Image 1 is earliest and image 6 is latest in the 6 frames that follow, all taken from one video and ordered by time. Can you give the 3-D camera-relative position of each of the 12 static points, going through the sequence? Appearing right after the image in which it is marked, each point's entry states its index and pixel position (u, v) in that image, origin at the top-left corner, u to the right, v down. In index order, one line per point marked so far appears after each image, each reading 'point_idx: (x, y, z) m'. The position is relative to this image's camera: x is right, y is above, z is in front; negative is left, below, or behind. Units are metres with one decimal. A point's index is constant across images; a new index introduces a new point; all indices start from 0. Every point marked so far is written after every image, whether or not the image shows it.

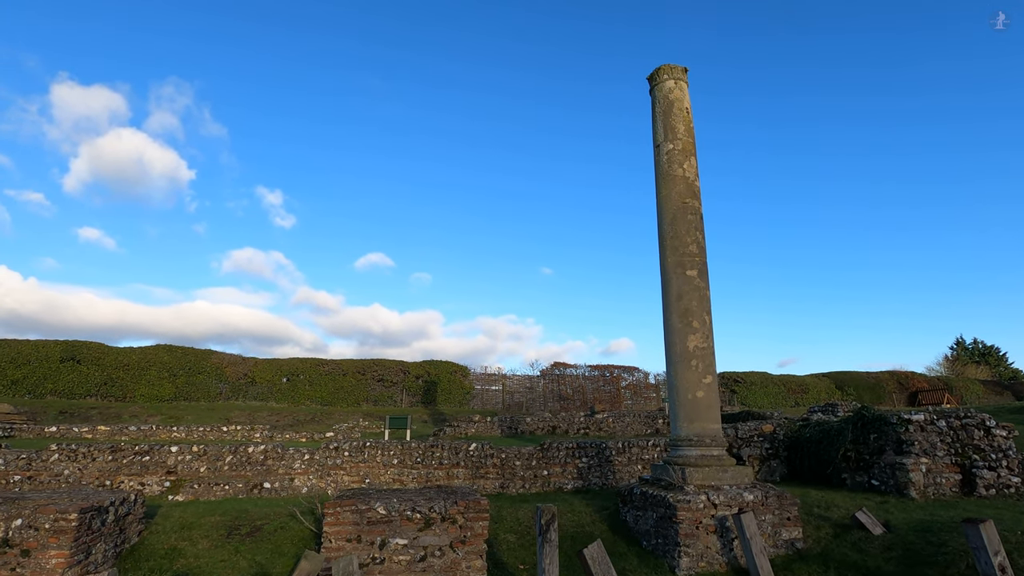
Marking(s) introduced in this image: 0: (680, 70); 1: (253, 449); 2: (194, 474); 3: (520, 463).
0: (+3.3, +4.3, +10.6) m
1: (-5.2, -3.2, +10.8) m
2: (-6.1, -3.6, +10.3) m
3: (+0.2, -3.8, +11.6) m
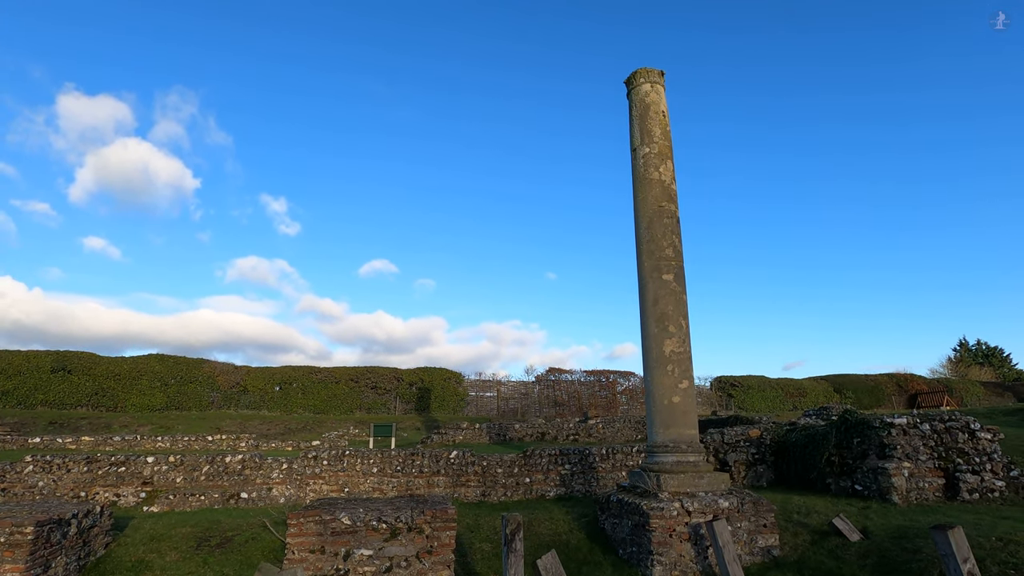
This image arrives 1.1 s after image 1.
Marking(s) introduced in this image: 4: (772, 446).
0: (+2.8, +4.2, +10.6) m
1: (-5.6, -3.4, +10.8) m
2: (-6.5, -3.7, +10.3) m
3: (-0.2, -3.9, +11.5) m
4: (+6.1, -3.7, +12.7) m
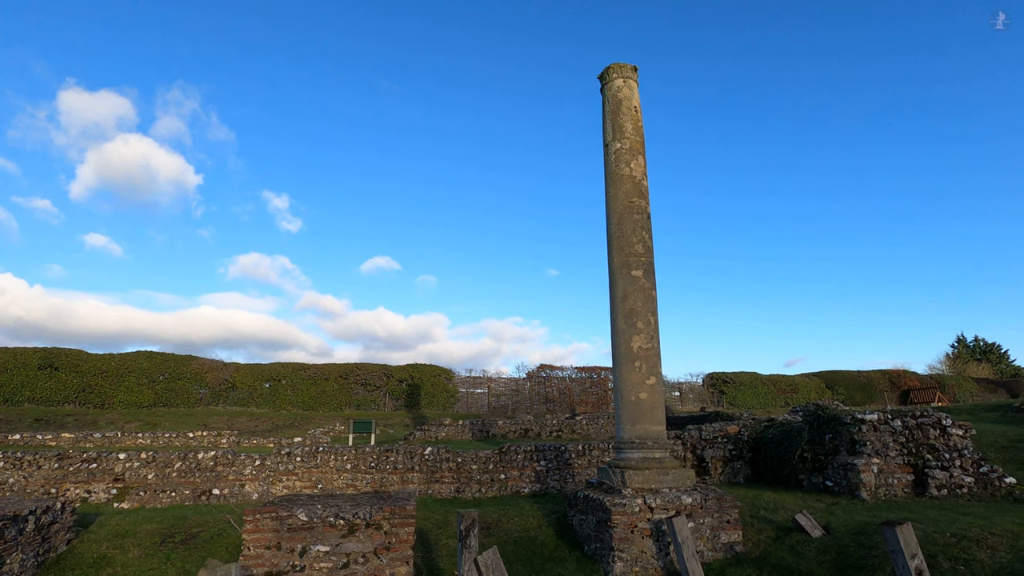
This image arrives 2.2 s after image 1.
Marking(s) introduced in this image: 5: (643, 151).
0: (+2.3, +4.3, +10.5) m
1: (-6.2, -3.3, +10.8) m
2: (-7.1, -3.7, +10.3) m
3: (-0.7, -3.8, +11.5) m
4: (+5.6, -3.6, +12.7) m
5: (+2.5, +2.6, +10.1) m
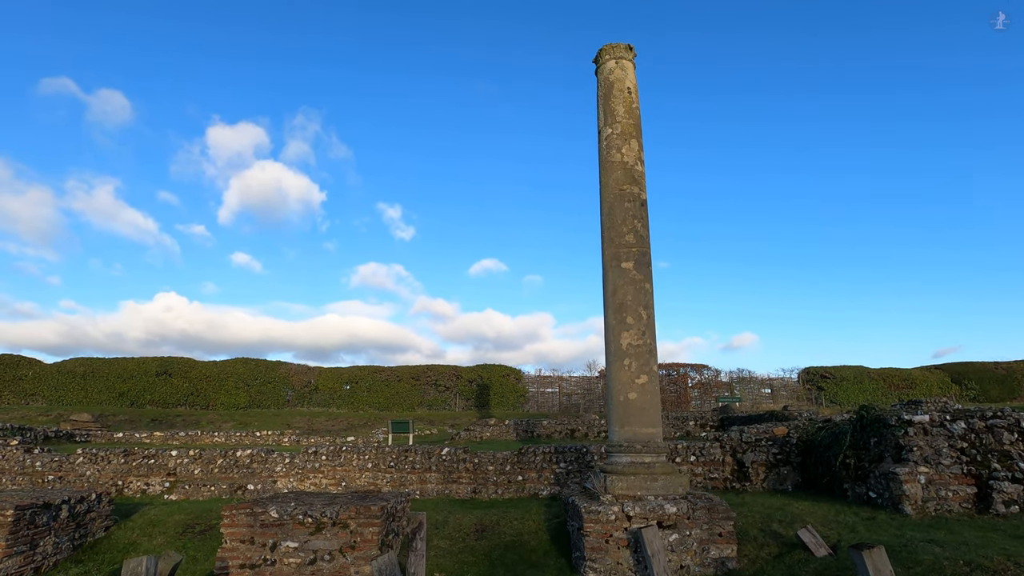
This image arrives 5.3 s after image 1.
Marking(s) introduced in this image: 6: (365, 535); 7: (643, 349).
0: (+2.0, +4.4, +9.9) m
1: (-5.9, -3.6, +11.7) m
2: (-6.8, -4.0, +11.4) m
3: (-0.4, -3.8, +11.4) m
4: (+6.0, -3.3, +11.4) m
5: (+2.2, +2.7, +9.5) m
6: (-2.0, -3.3, +7.2) m
7: (+2.1, -1.0, +8.5) m
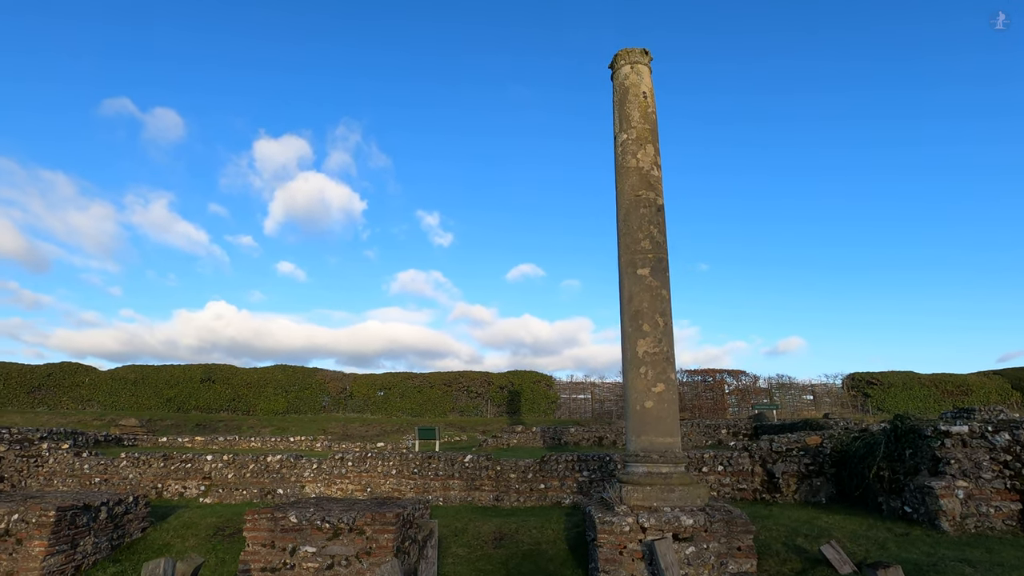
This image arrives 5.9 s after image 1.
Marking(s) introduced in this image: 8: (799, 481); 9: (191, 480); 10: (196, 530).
0: (+2.3, +4.3, +9.8) m
1: (-5.4, -3.8, +12.1) m
2: (-6.3, -4.2, +11.9) m
3: (+0.1, -4.0, +11.4) m
4: (+6.5, -3.4, +10.9) m
5: (+2.4, +2.6, +9.4) m
6: (-1.8, -3.5, +7.3) m
7: (+2.3, -1.1, +8.3) m
8: (+5.8, -3.9, +11.0) m
9: (-7.1, -4.2, +11.9) m
10: (-5.6, -4.3, +9.5) m
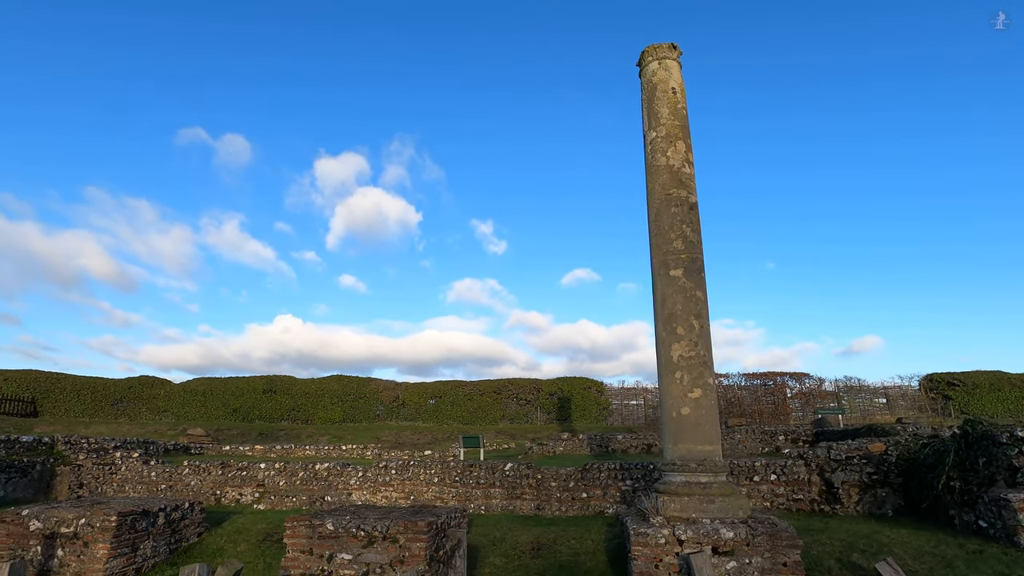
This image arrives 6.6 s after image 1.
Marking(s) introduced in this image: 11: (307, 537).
0: (+2.7, +4.3, +9.6) m
1: (-4.4, -4.1, +12.5) m
2: (-5.4, -4.5, +12.3) m
3: (+0.9, -4.1, +11.2) m
4: (+7.2, -3.3, +10.1) m
5: (+2.9, +2.6, +9.1) m
6: (-1.3, -3.6, +7.4) m
7: (+2.7, -1.1, +8.0) m
8: (+6.6, -3.9, +10.2) m
9: (-6.1, -4.6, +12.4) m
10: (-4.9, -4.6, +9.9) m
11: (-2.9, -3.5, +7.6) m
